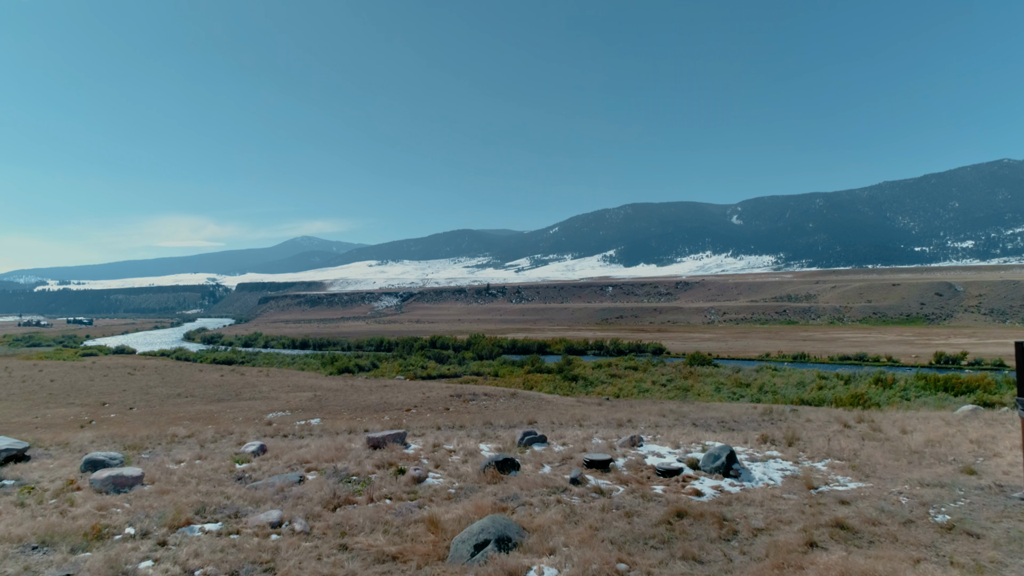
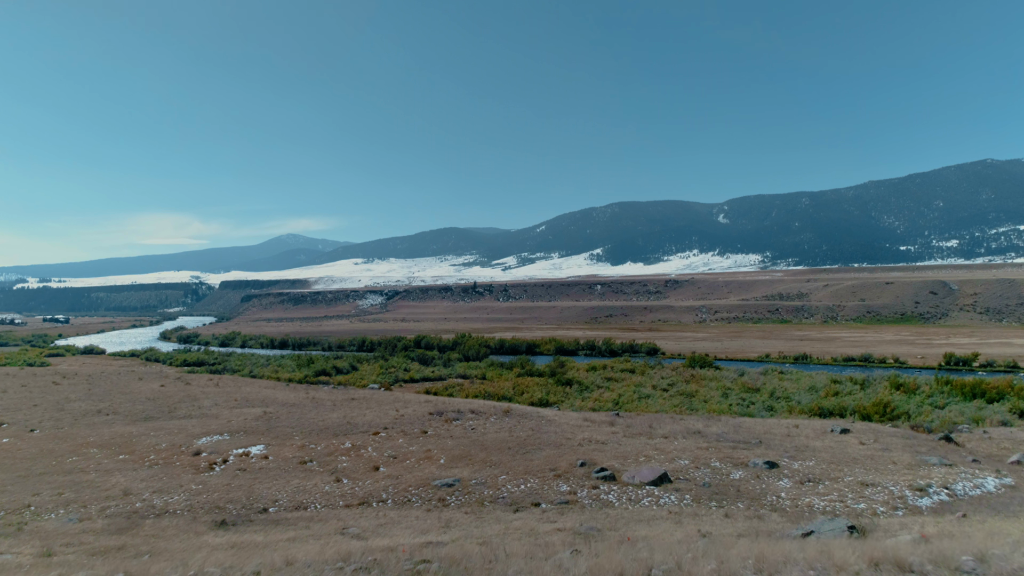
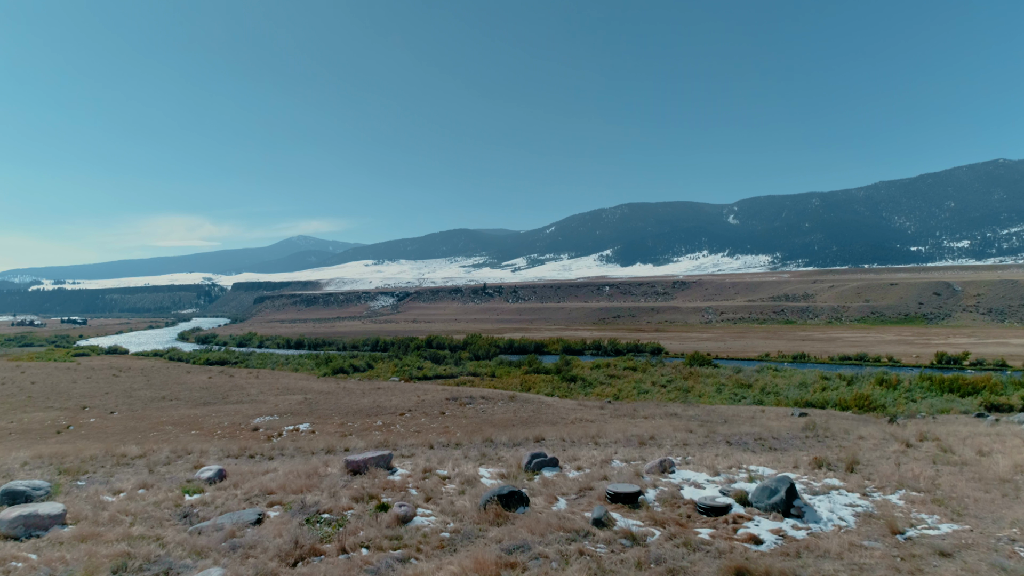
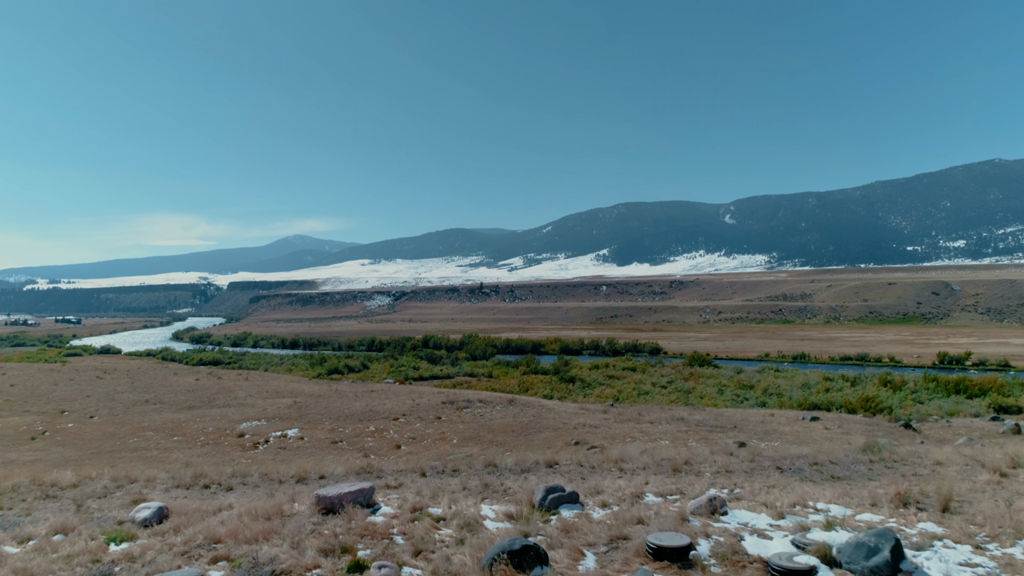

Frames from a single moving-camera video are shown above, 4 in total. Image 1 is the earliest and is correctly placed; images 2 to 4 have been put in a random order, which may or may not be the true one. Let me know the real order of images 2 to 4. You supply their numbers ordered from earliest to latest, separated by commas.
3, 4, 2
